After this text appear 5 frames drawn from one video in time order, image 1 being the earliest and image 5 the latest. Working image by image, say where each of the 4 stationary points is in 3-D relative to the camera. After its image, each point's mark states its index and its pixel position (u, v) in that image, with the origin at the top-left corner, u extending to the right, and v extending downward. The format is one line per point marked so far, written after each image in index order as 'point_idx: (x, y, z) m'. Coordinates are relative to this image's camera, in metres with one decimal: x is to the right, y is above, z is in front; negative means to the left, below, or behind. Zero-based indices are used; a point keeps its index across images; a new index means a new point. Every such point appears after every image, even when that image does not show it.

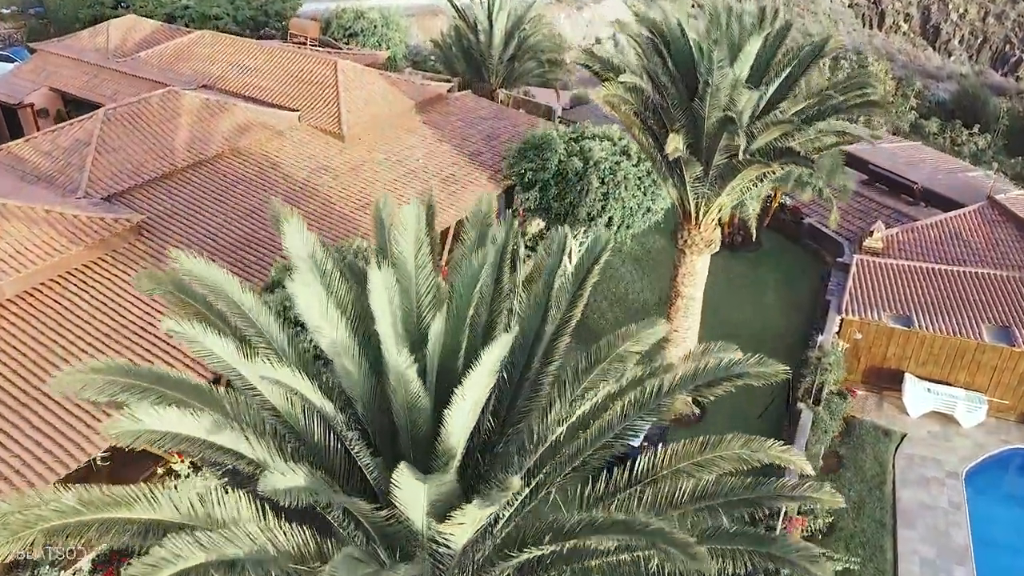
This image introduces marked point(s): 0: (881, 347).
0: (+9.3, -1.5, +17.6) m
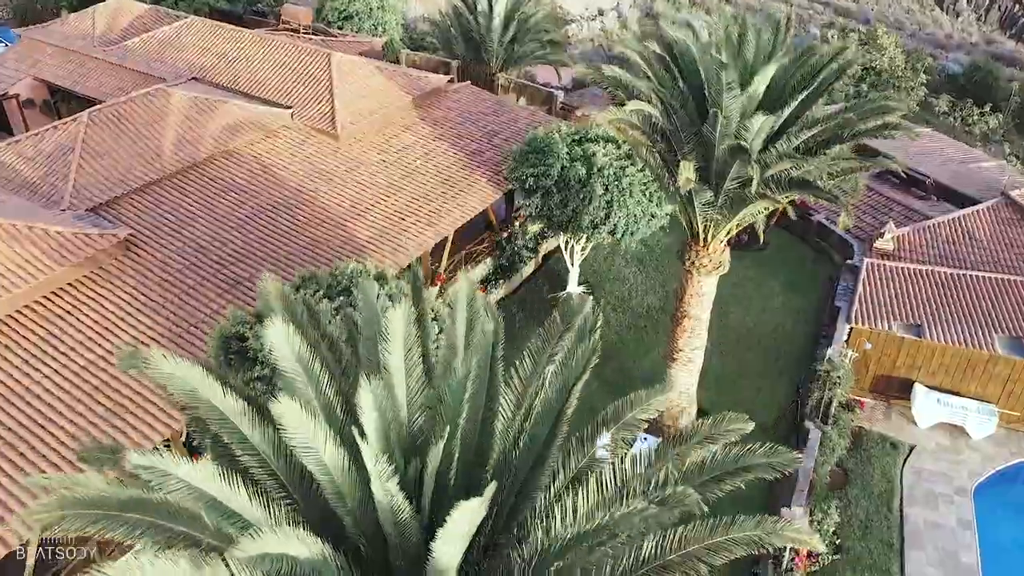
0: (+9.3, -1.7, +17.2) m
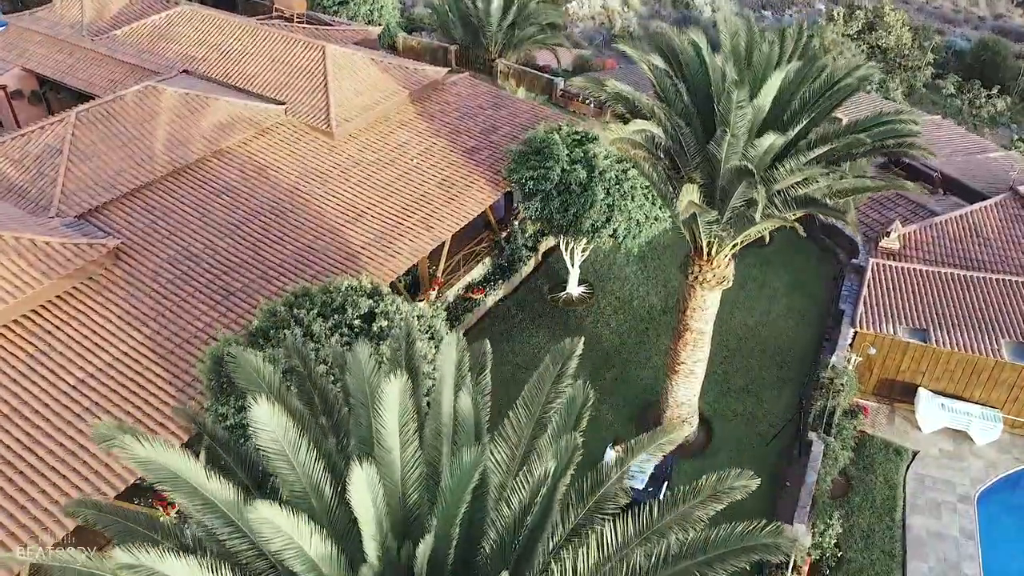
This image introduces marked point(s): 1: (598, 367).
0: (+9.3, -1.8, +16.9) m
1: (+2.0, -1.9, +16.7) m
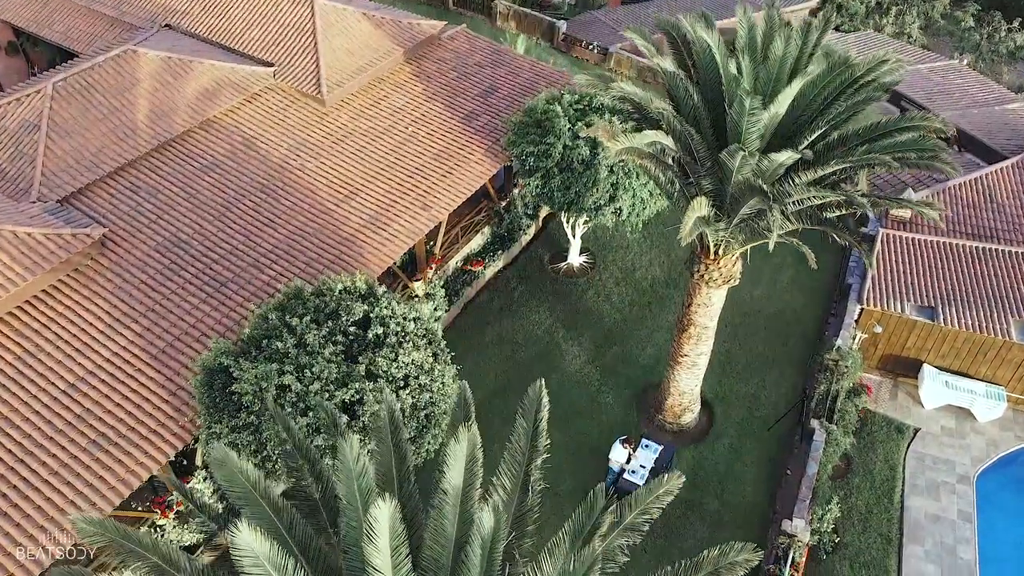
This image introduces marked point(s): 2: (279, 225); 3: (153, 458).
0: (+9.3, -1.2, +16.7) m
1: (+2.1, -1.4, +16.5) m
2: (-4.8, +1.3, +14.4) m
3: (-5.4, -2.6, +10.4) m
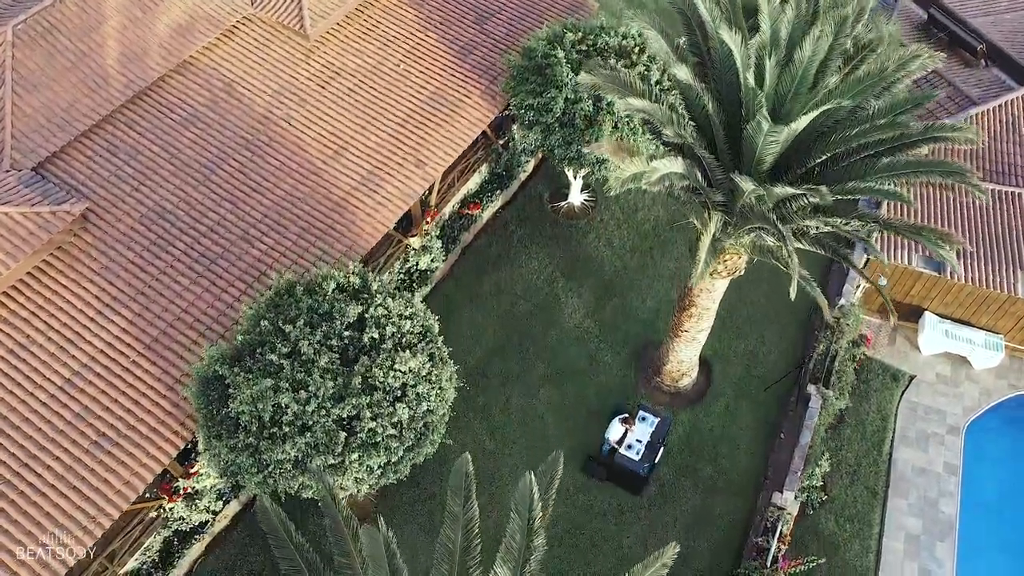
0: (+9.3, 0.0, +16.4) m
1: (+2.0, -0.2, +16.3) m
2: (-4.9, +2.0, +13.8) m
3: (-5.4, -2.6, +10.6) m
